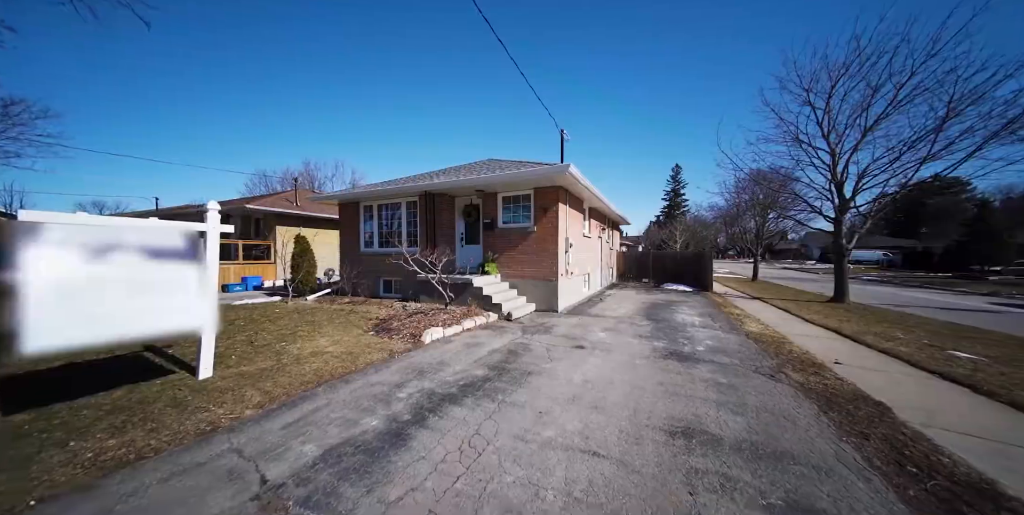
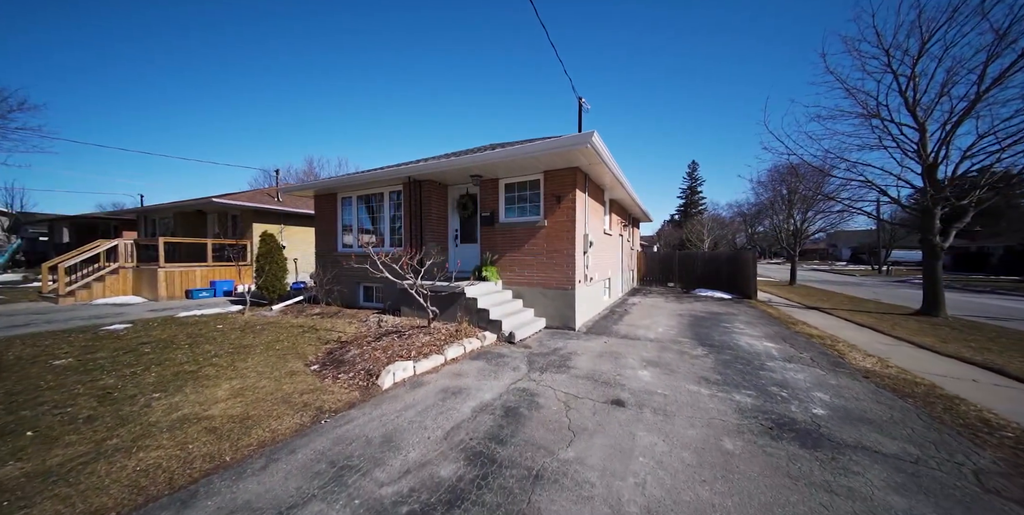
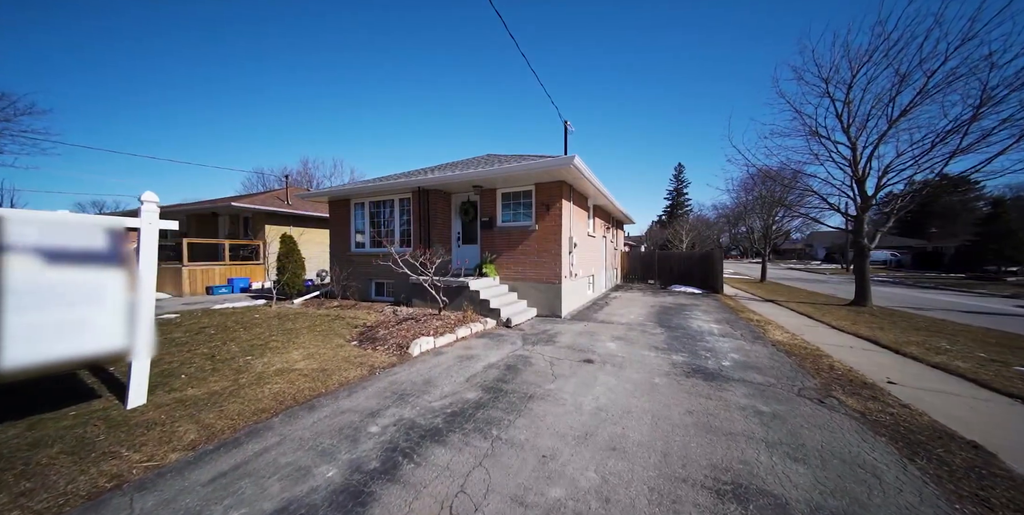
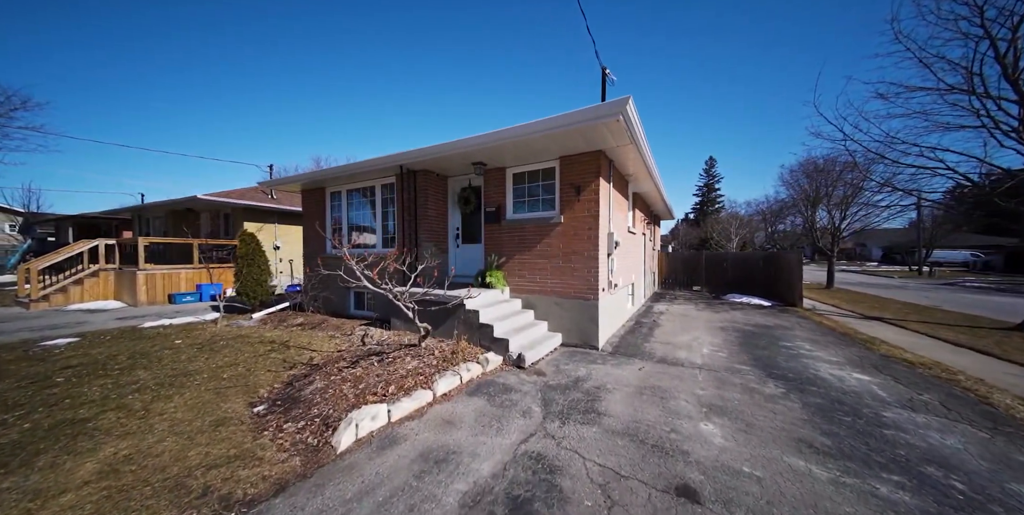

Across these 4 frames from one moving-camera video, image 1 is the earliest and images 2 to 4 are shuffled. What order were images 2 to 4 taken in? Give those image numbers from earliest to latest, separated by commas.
3, 2, 4
